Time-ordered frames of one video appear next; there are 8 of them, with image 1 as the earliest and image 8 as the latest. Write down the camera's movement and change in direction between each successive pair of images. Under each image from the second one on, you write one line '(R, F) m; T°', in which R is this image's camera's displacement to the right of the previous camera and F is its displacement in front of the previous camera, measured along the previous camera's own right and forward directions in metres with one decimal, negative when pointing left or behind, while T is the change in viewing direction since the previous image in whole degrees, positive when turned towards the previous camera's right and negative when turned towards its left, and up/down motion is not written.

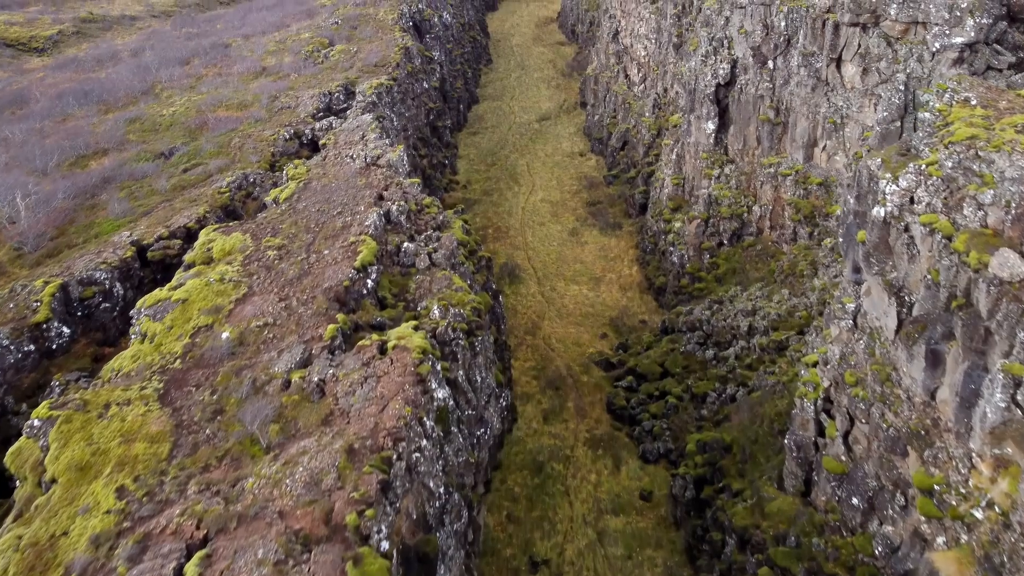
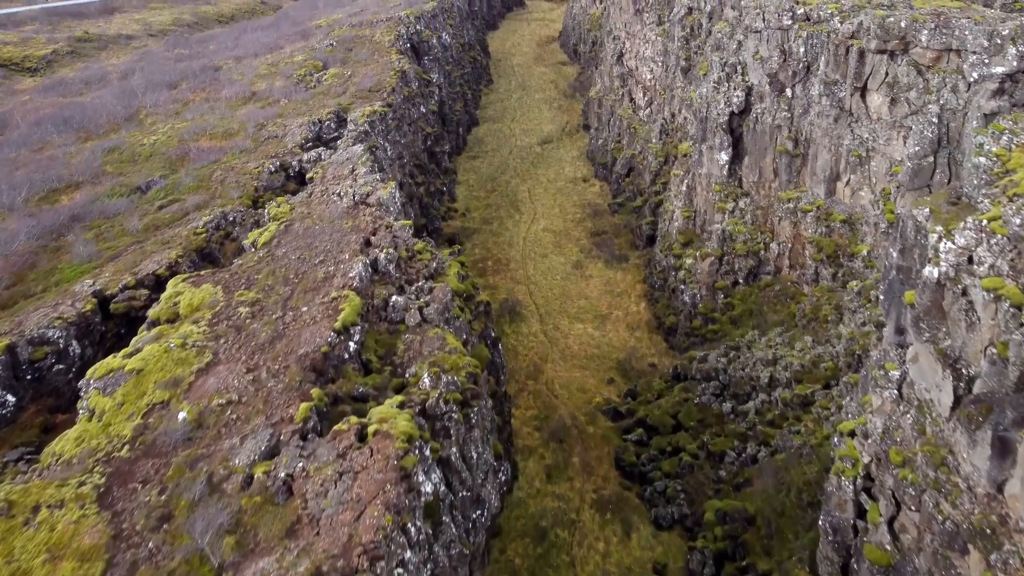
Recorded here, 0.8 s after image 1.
(0.0, +1.8) m; 0°
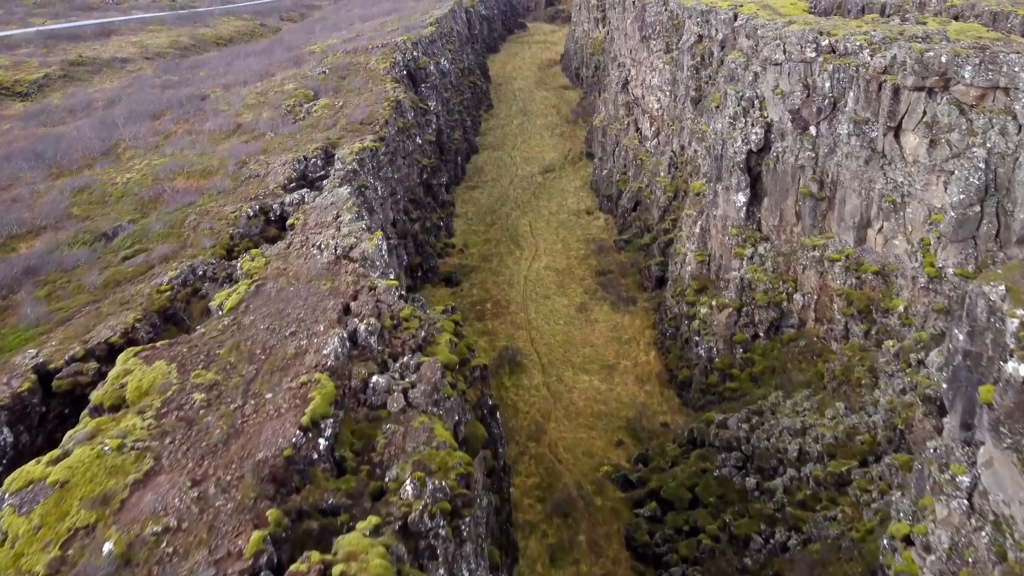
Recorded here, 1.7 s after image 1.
(0.0, +2.1) m; 0°
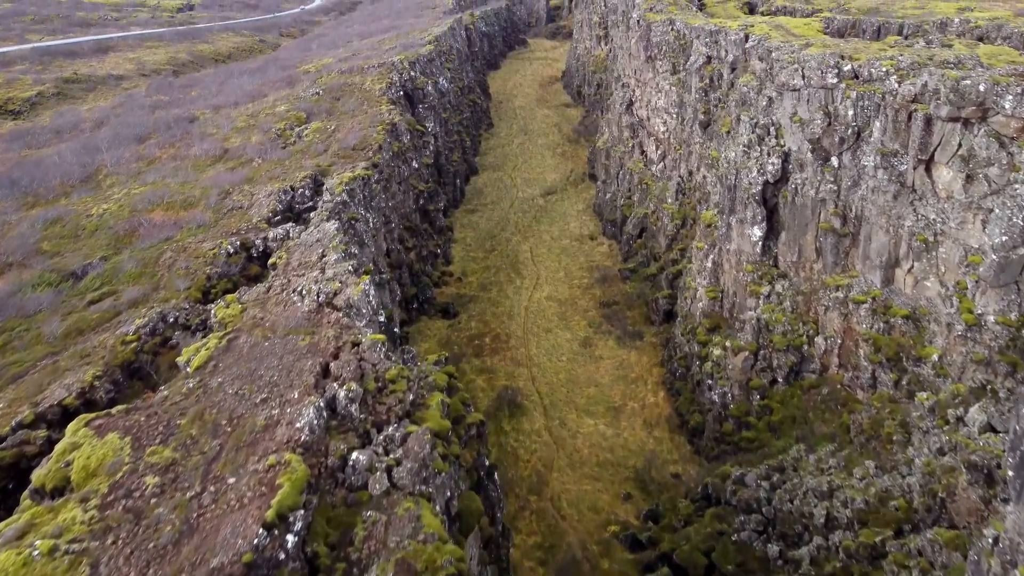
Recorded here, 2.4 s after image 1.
(0.0, +1.7) m; 0°
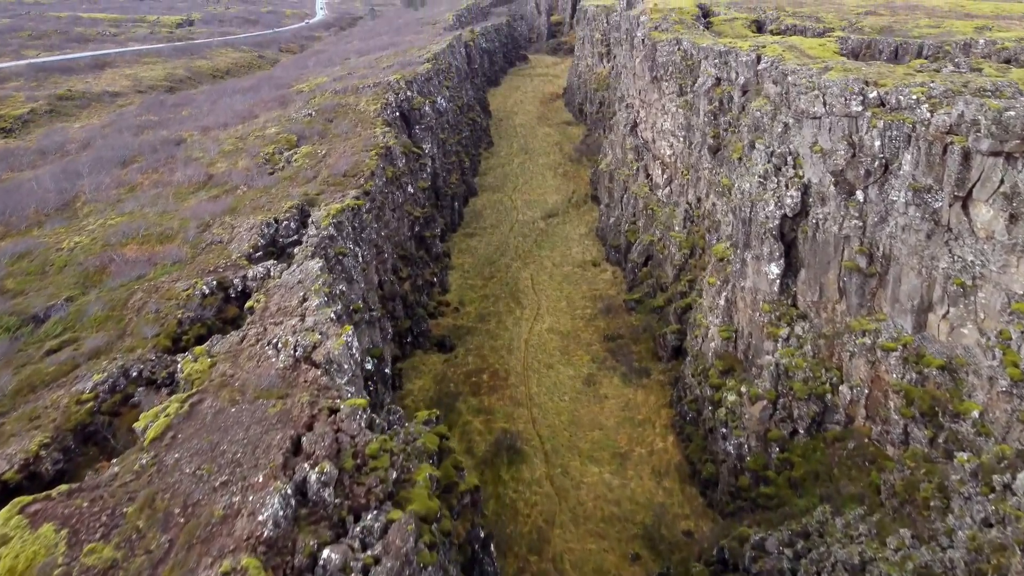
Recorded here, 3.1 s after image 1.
(+0.1, +1.7) m; 0°
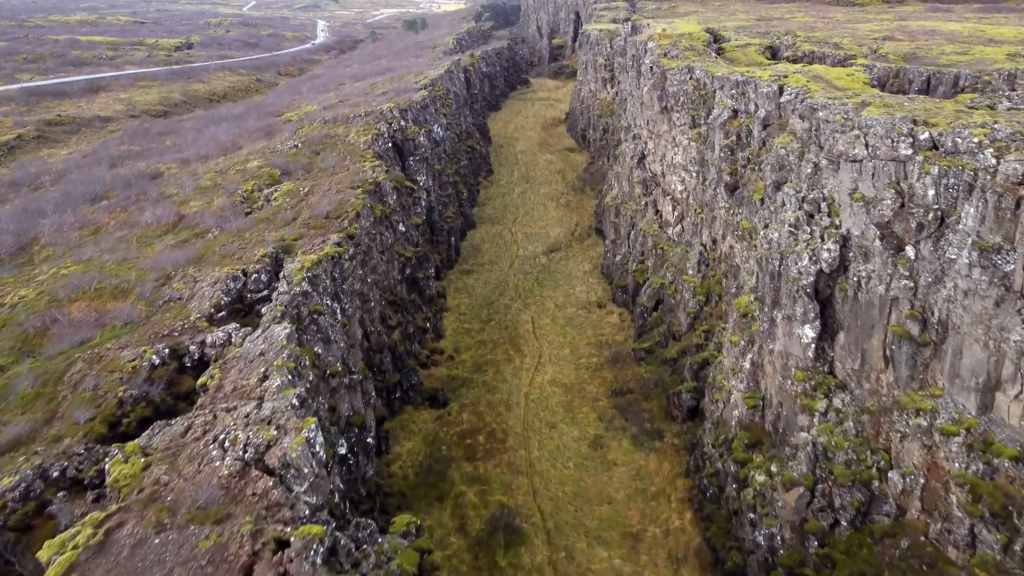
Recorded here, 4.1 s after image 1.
(+0.1, +2.7) m; 0°
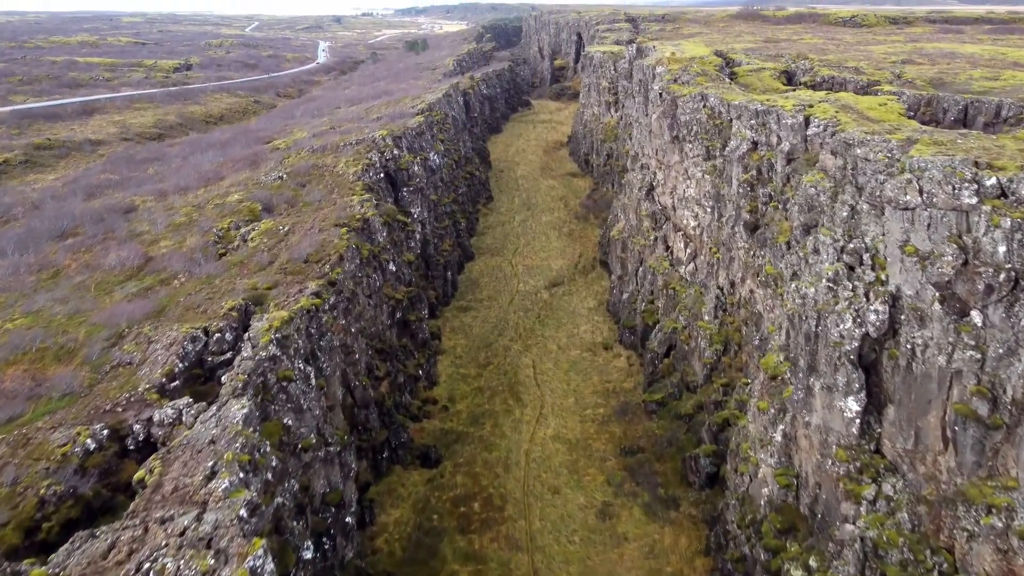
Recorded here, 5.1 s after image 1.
(+0.1, +2.5) m; 0°
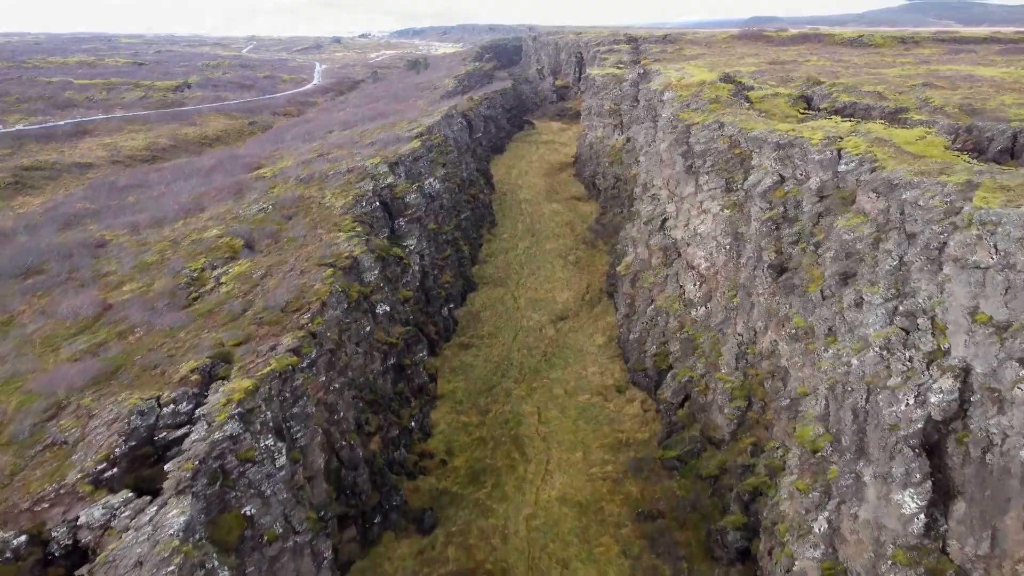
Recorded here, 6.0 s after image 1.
(0.0, +2.5) m; 0°
